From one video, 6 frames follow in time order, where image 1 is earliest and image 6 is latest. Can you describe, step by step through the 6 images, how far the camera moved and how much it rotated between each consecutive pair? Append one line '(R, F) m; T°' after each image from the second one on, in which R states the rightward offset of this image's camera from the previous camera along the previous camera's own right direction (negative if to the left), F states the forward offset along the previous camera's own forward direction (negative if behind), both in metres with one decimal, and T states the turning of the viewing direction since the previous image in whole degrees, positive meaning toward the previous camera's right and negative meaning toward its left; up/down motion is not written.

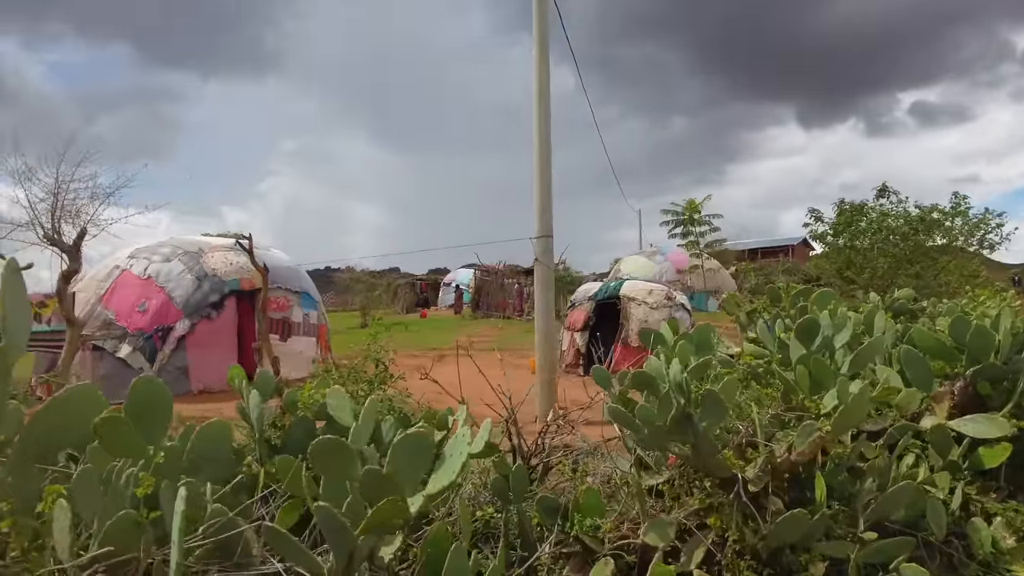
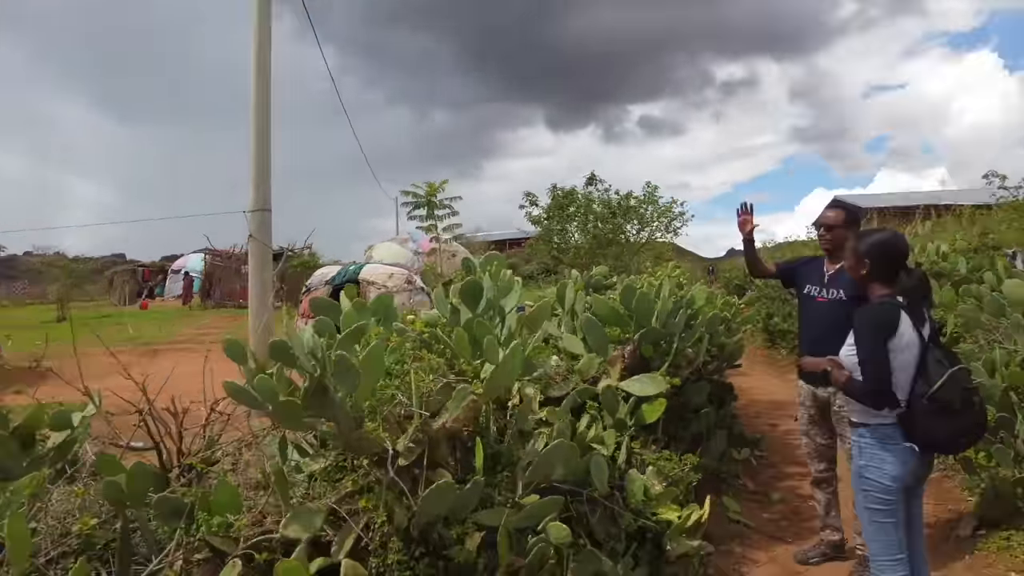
(+0.4, +0.2) m; +19°
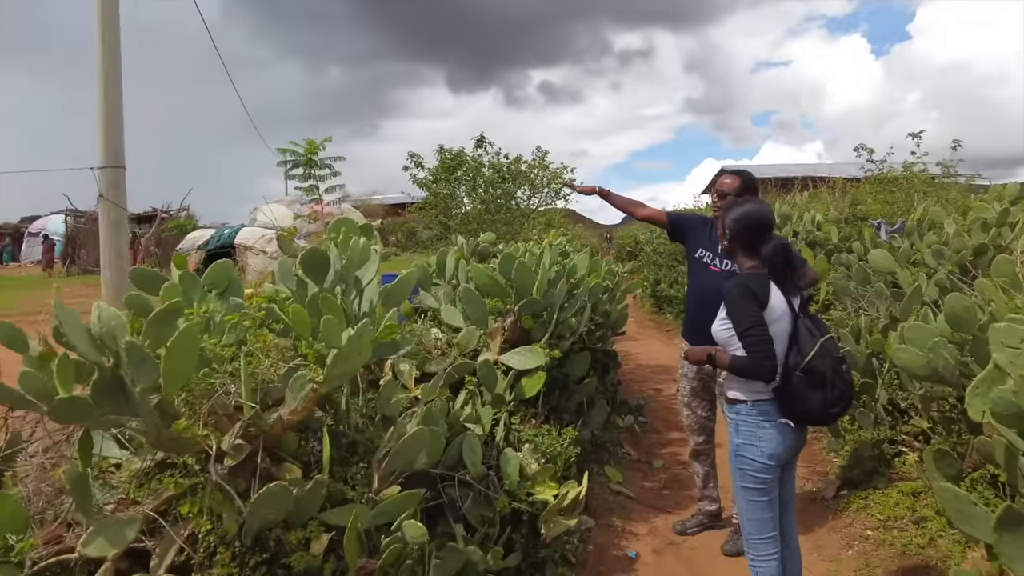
(+0.1, +0.2) m; +8°
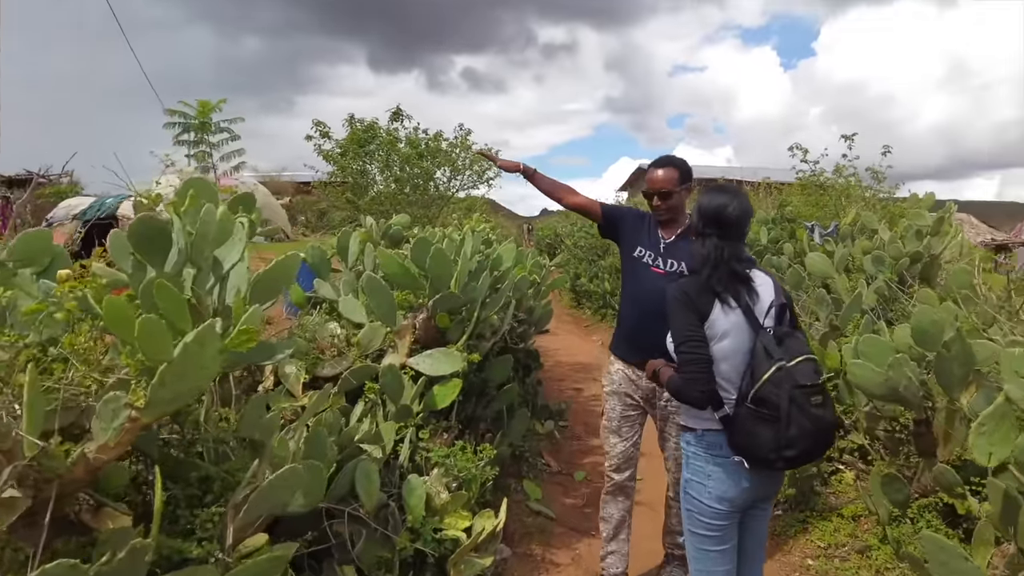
(0.0, +0.5) m; +7°
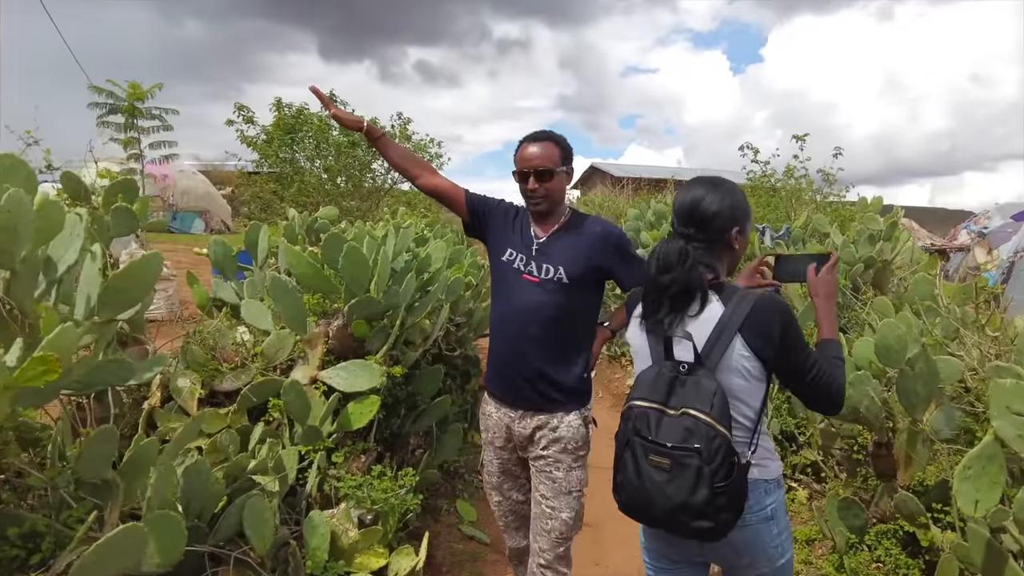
(+0.1, +0.3) m; +4°
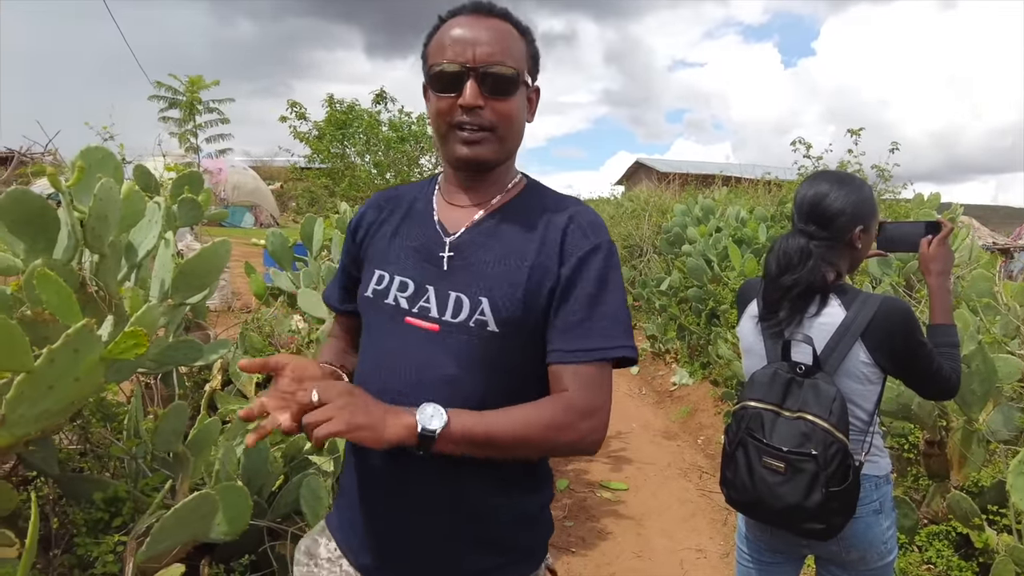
(0.0, 0.0) m; -3°
